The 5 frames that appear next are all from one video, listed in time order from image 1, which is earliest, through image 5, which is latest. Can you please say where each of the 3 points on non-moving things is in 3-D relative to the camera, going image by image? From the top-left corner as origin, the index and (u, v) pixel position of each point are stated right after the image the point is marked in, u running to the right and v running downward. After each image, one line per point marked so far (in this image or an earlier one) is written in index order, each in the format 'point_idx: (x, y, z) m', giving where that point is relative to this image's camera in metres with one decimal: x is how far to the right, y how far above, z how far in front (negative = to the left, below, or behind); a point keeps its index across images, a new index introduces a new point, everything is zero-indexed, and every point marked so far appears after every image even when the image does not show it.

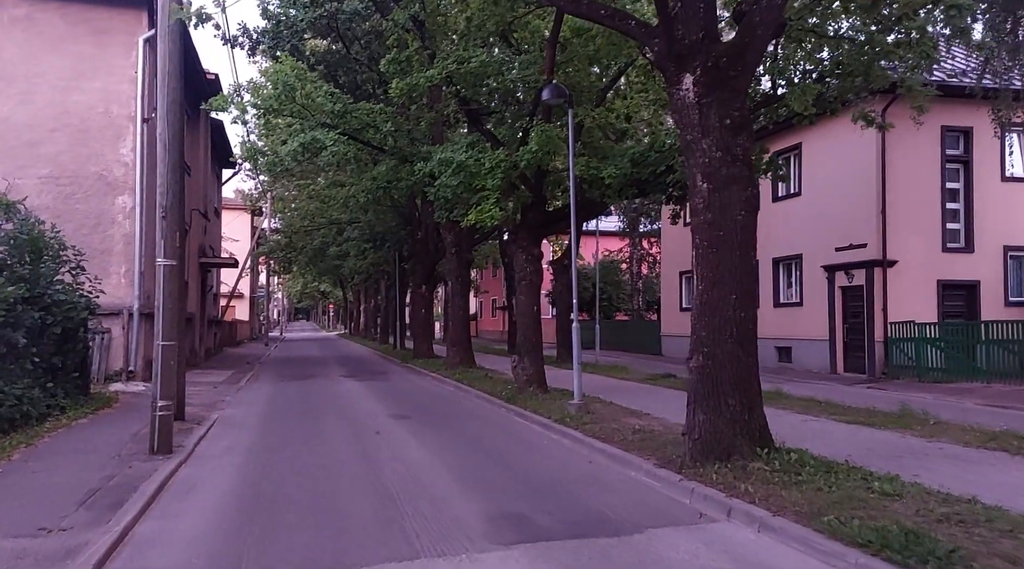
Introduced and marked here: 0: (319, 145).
0: (-4.1, +3.1, +17.0) m
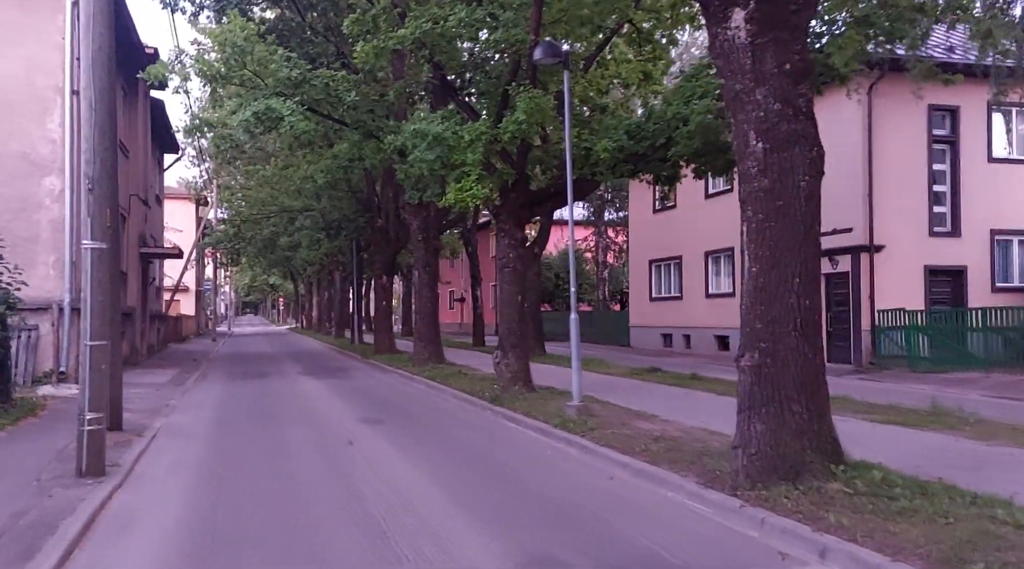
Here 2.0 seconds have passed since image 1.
0: (-4.5, +3.3, +15.1) m
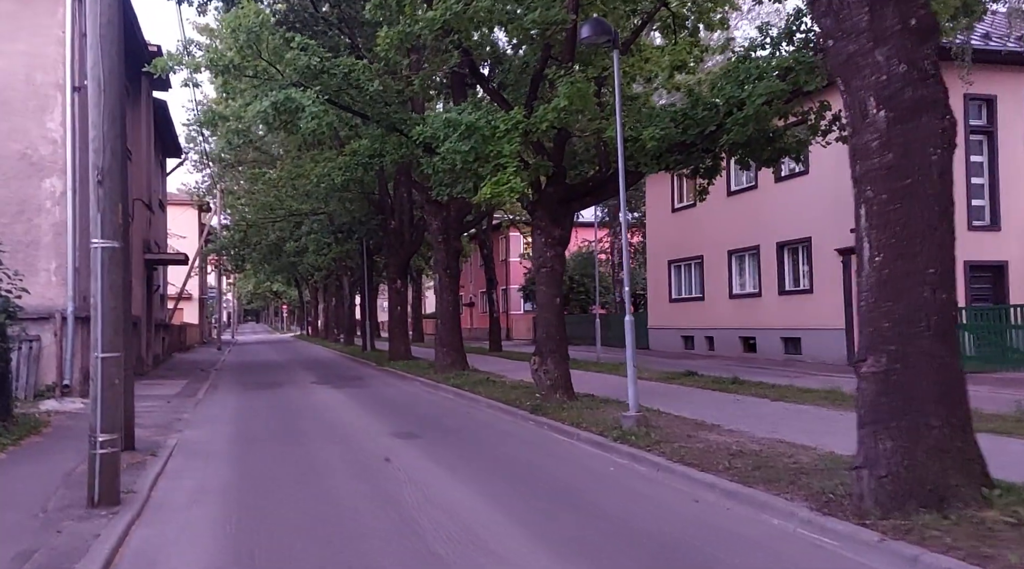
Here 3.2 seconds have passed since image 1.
0: (-3.9, +3.2, +14.1) m
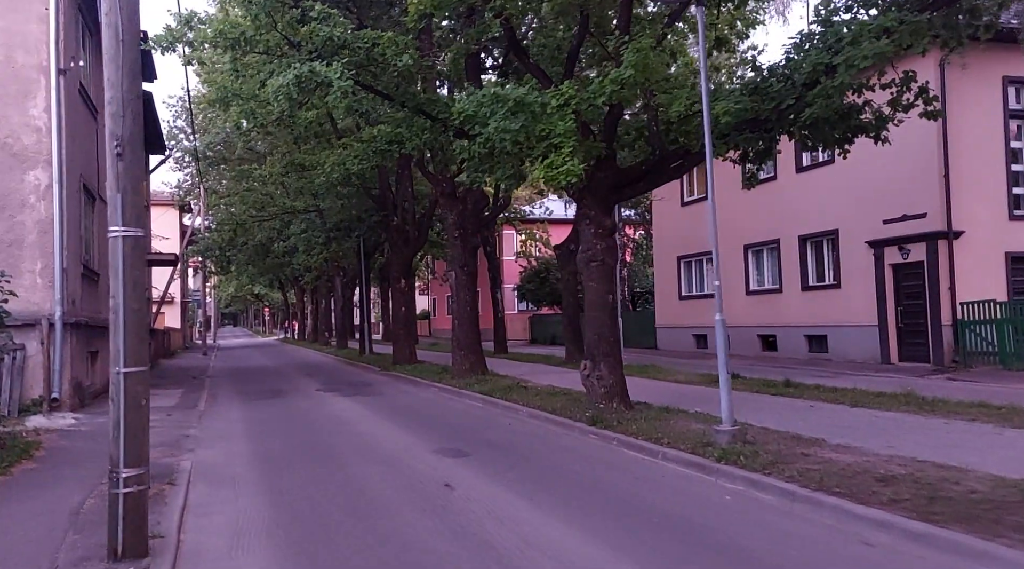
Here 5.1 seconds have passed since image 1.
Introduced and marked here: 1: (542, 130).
0: (-3.2, +3.2, +12.6) m
1: (+0.4, +2.2, +11.3) m
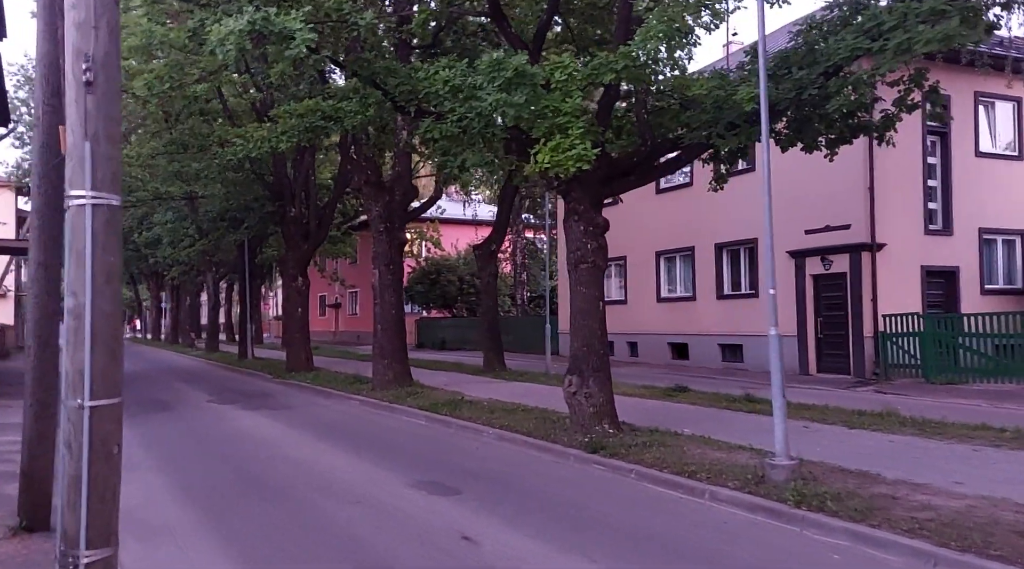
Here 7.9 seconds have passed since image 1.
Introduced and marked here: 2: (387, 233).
0: (-3.4, +3.2, +10.3) m
1: (+0.4, +2.1, +9.7) m
2: (-2.9, +1.1, +18.3) m
